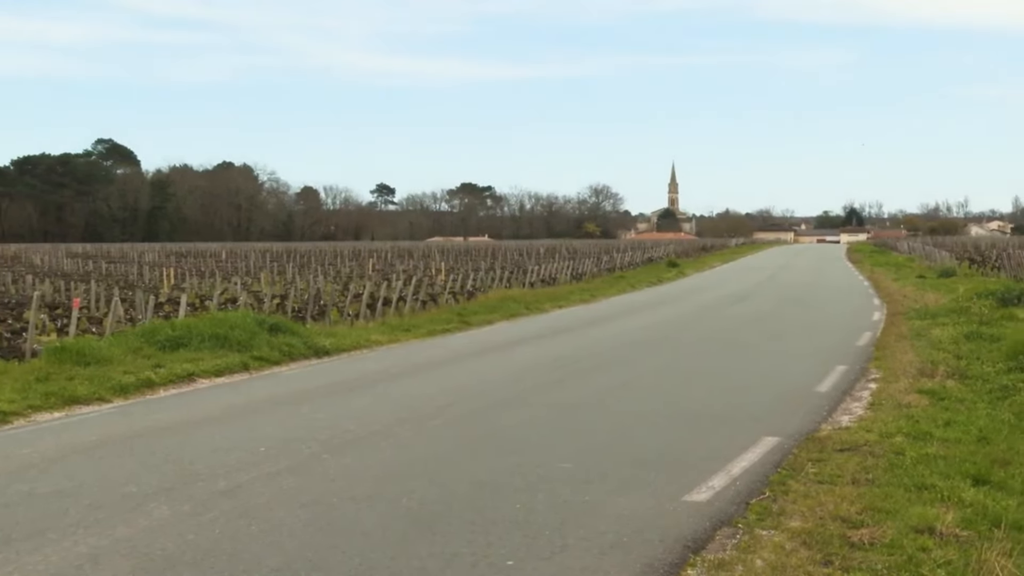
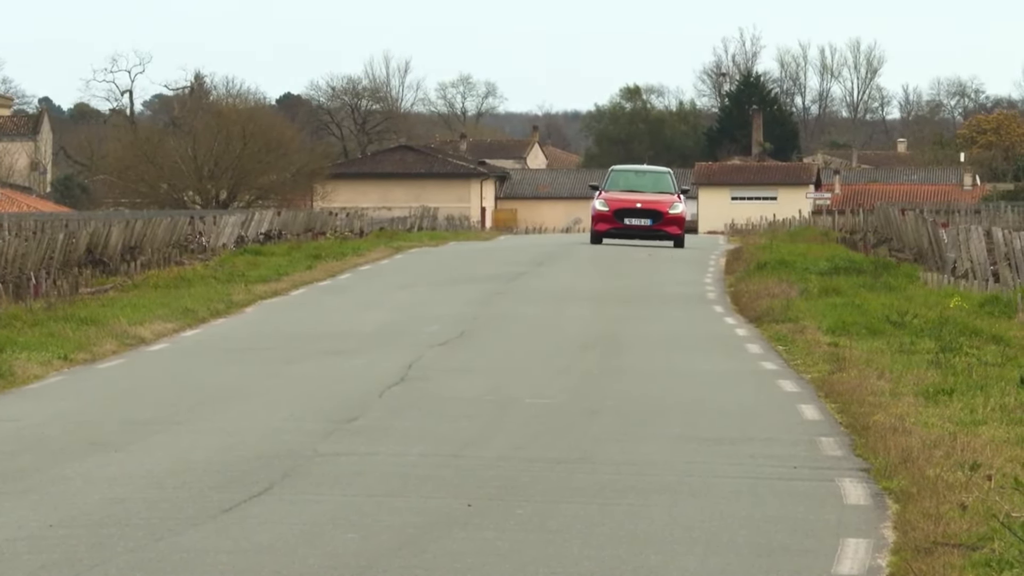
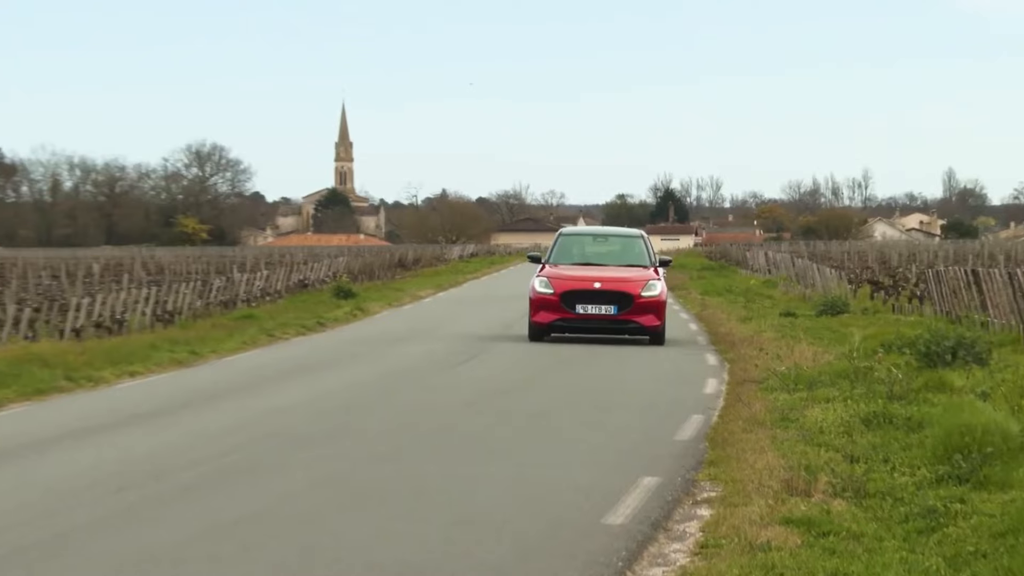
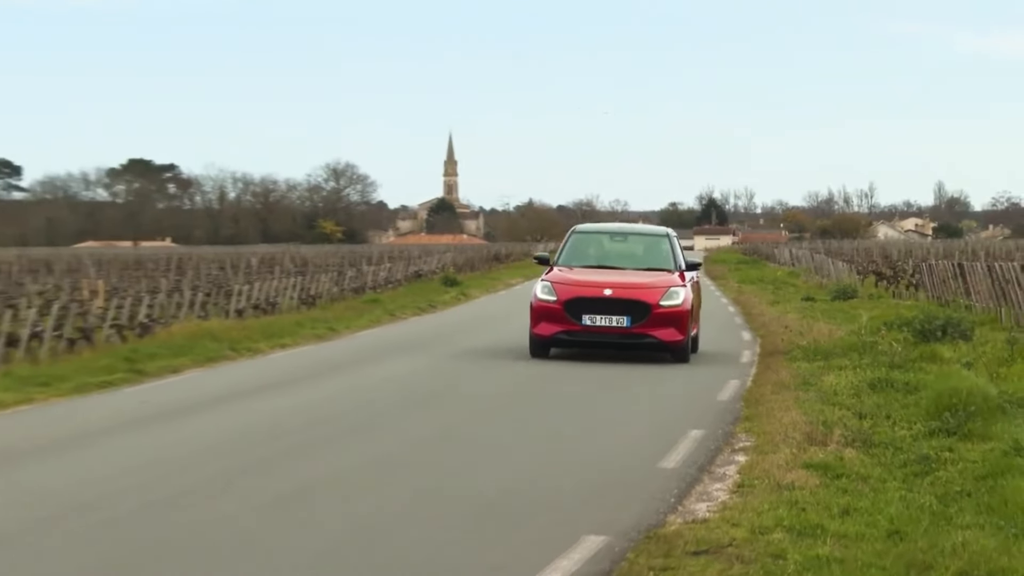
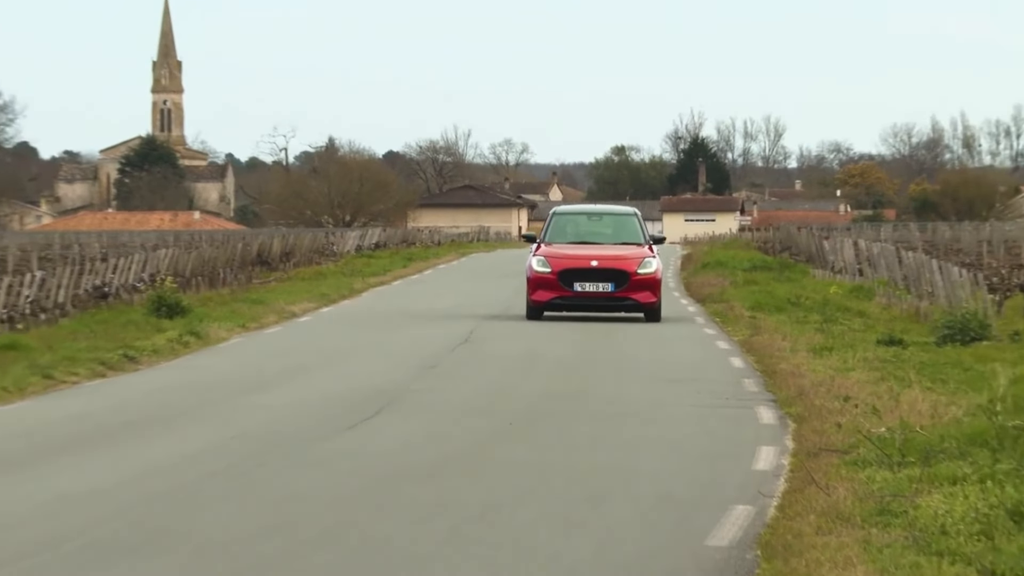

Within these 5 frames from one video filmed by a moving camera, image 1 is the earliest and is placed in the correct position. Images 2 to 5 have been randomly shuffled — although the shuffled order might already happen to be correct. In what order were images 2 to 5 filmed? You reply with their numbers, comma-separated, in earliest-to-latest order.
4, 3, 5, 2
